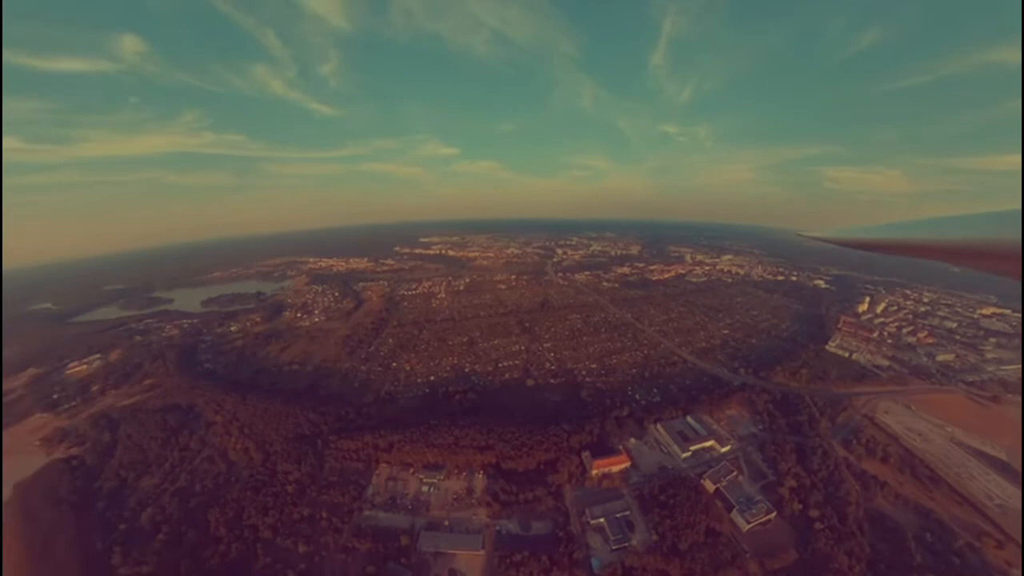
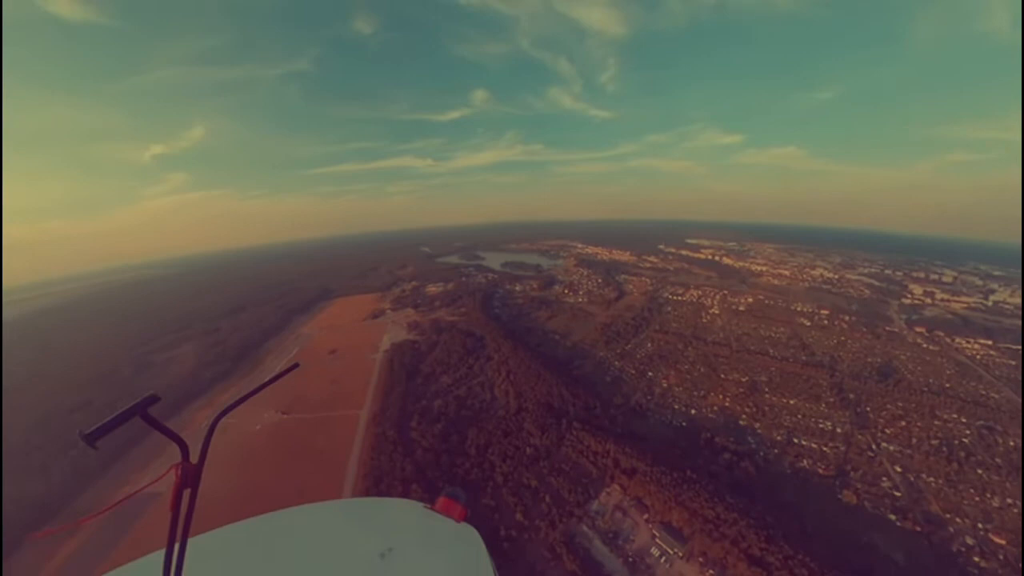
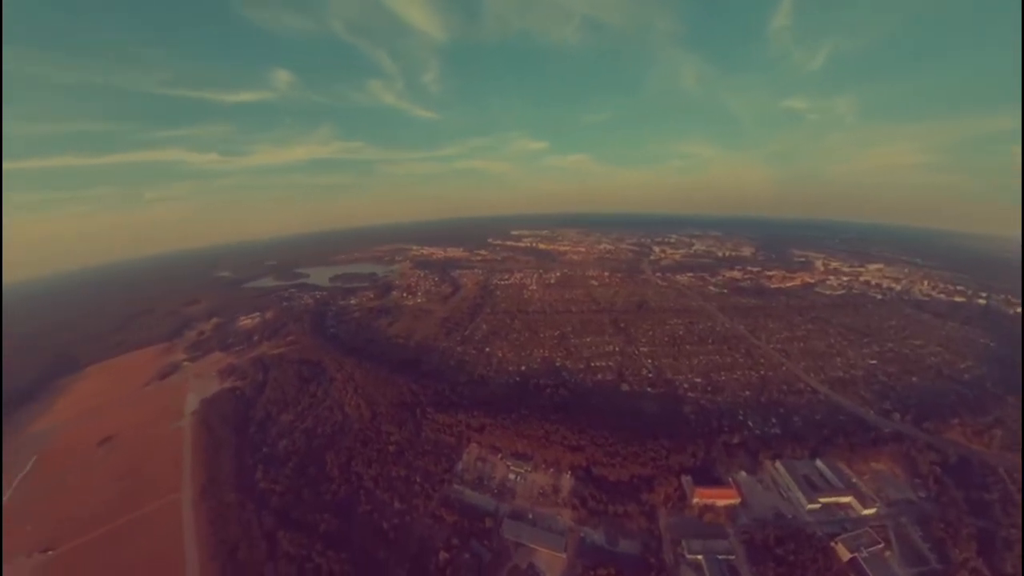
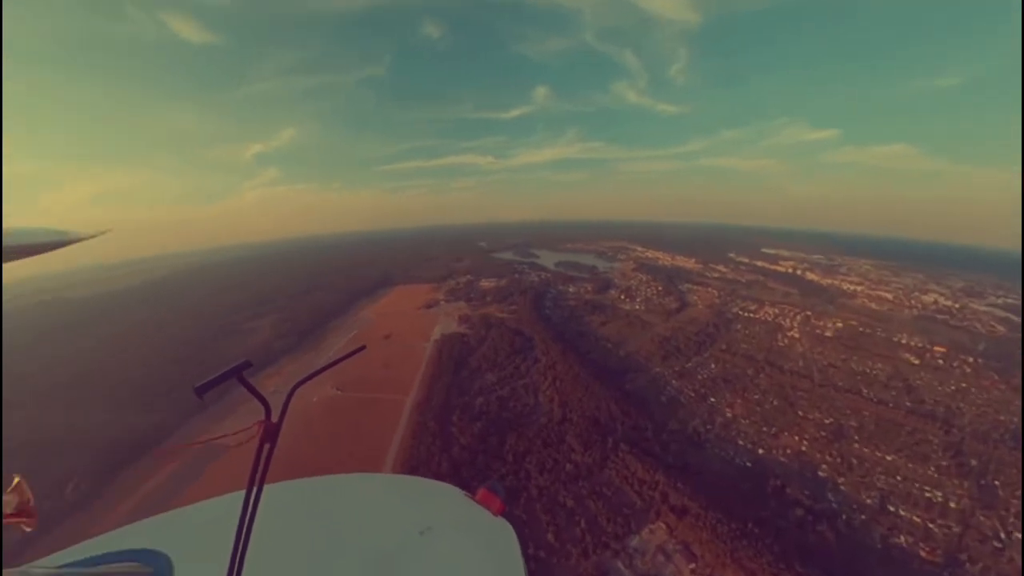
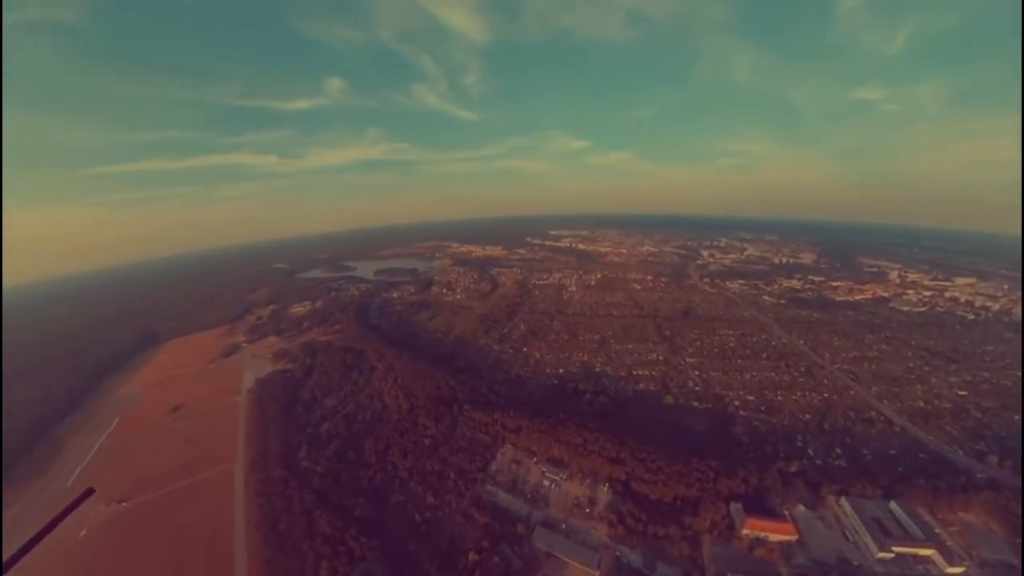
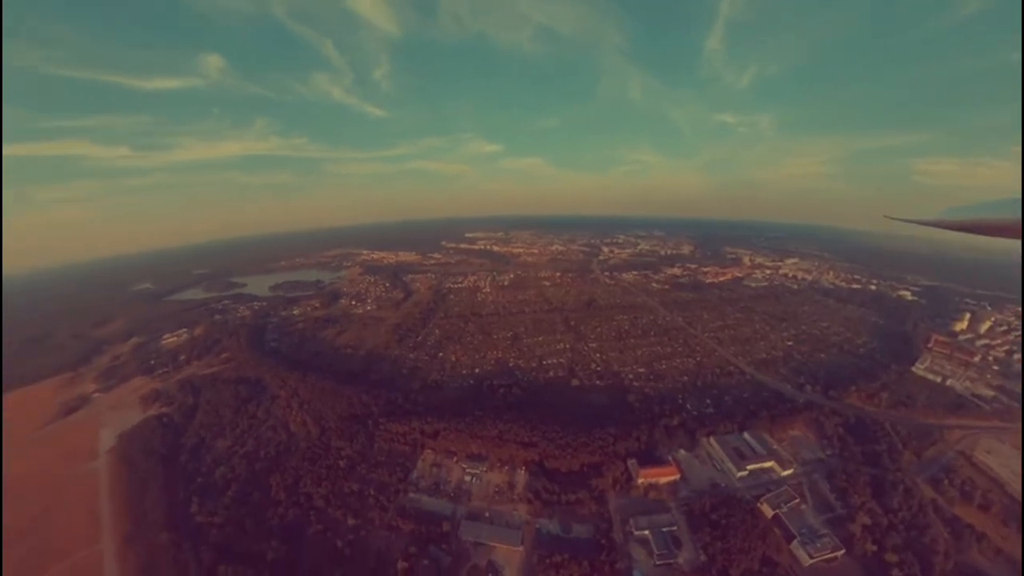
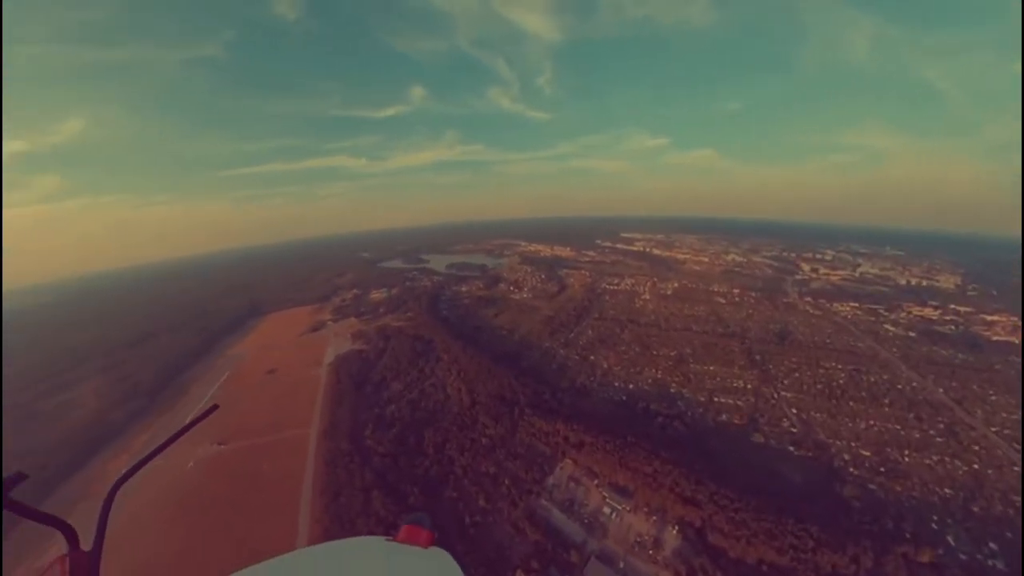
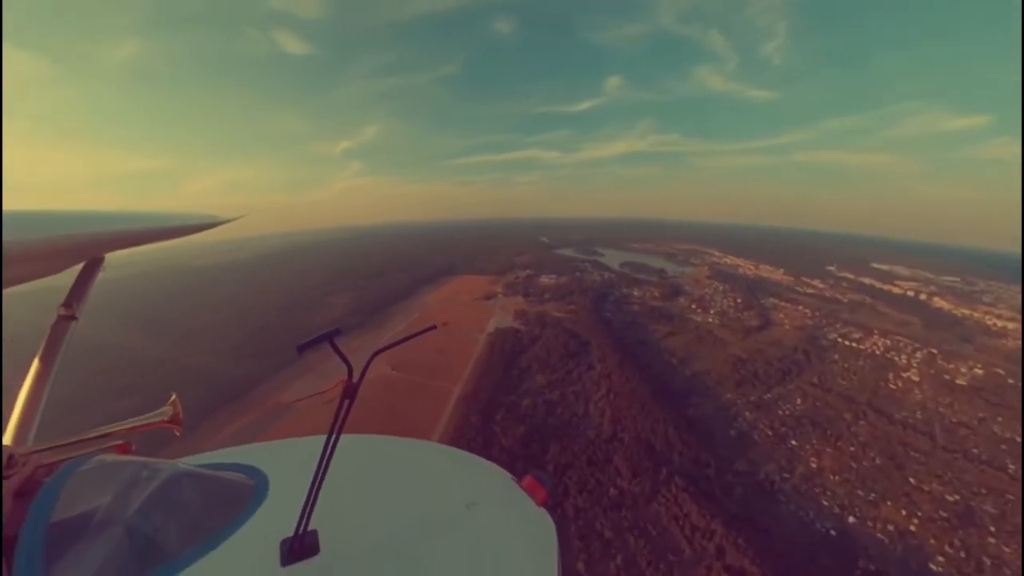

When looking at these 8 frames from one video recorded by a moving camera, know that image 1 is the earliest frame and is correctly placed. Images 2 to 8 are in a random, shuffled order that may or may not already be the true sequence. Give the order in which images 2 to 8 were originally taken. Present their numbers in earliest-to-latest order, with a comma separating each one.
6, 3, 5, 7, 2, 4, 8
